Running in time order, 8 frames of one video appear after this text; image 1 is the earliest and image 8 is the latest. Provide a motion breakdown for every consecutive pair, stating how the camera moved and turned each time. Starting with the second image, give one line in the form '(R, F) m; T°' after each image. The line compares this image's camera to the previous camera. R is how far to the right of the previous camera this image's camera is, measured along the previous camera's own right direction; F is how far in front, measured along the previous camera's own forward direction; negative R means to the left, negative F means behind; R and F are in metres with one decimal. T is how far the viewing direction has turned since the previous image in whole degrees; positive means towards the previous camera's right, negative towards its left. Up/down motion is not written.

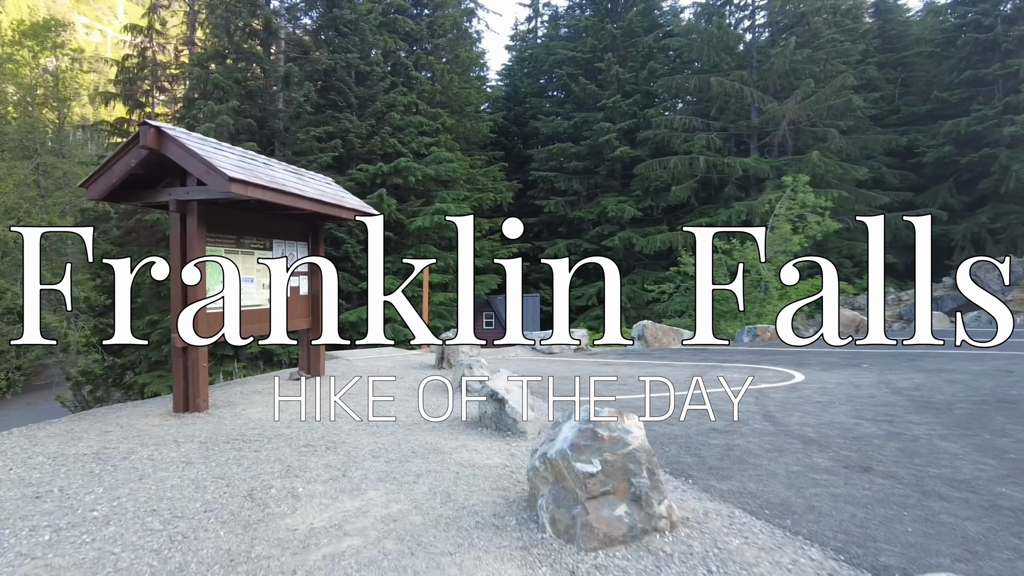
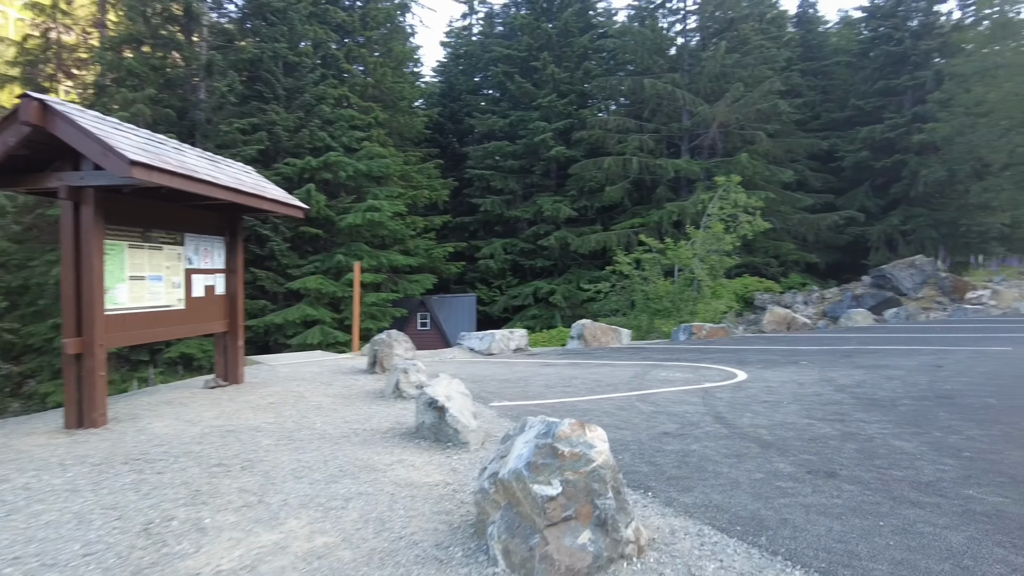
(0.0, +0.5) m; +6°
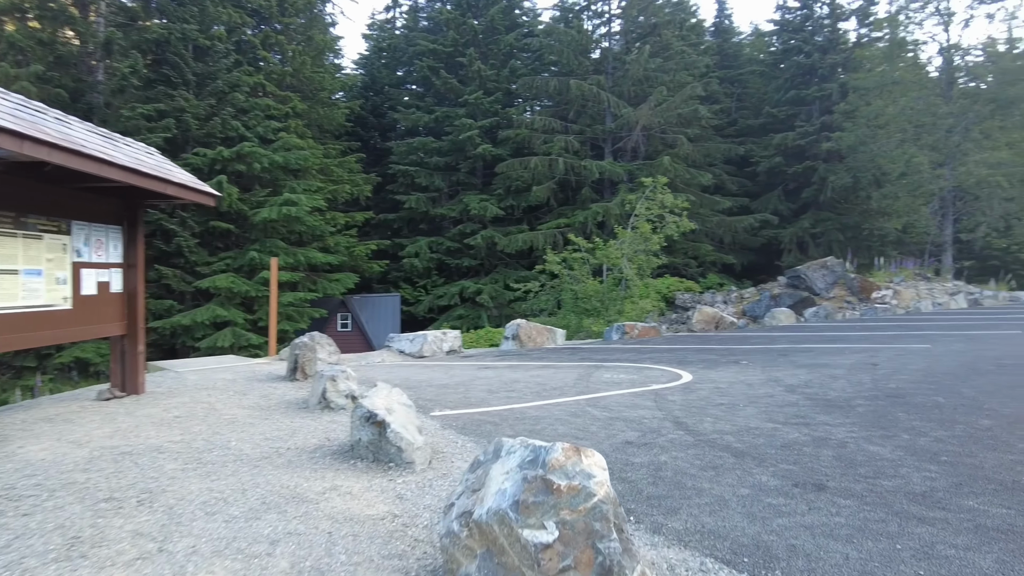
(-0.2, +0.6) m; +7°
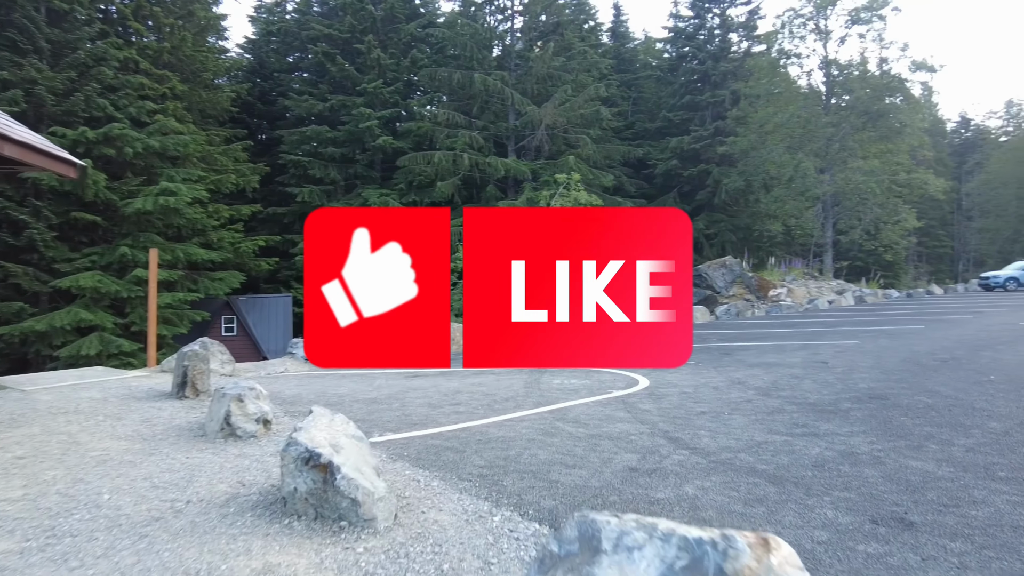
(-0.5, +1.1) m; +9°
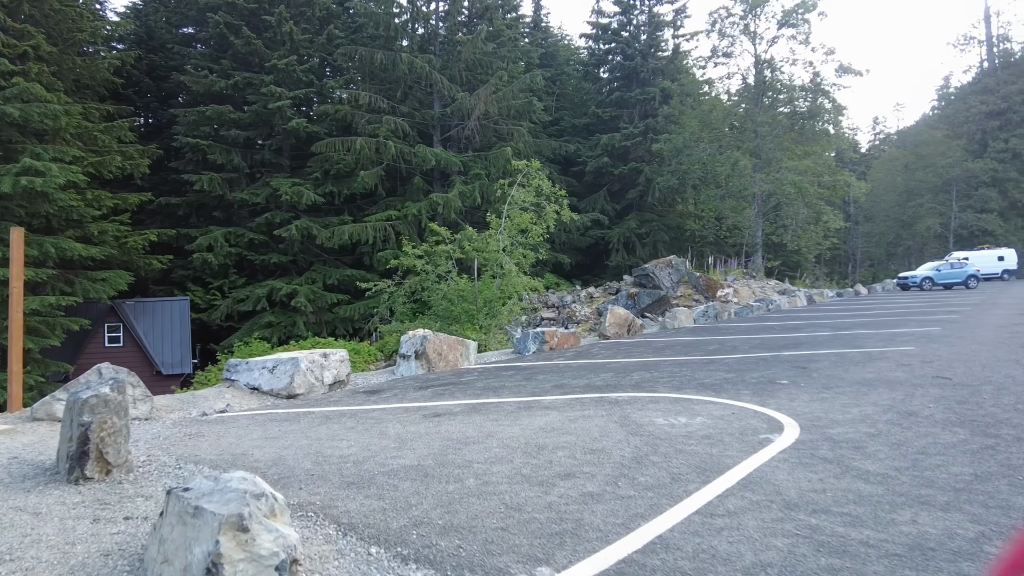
(-1.5, +2.6) m; +9°
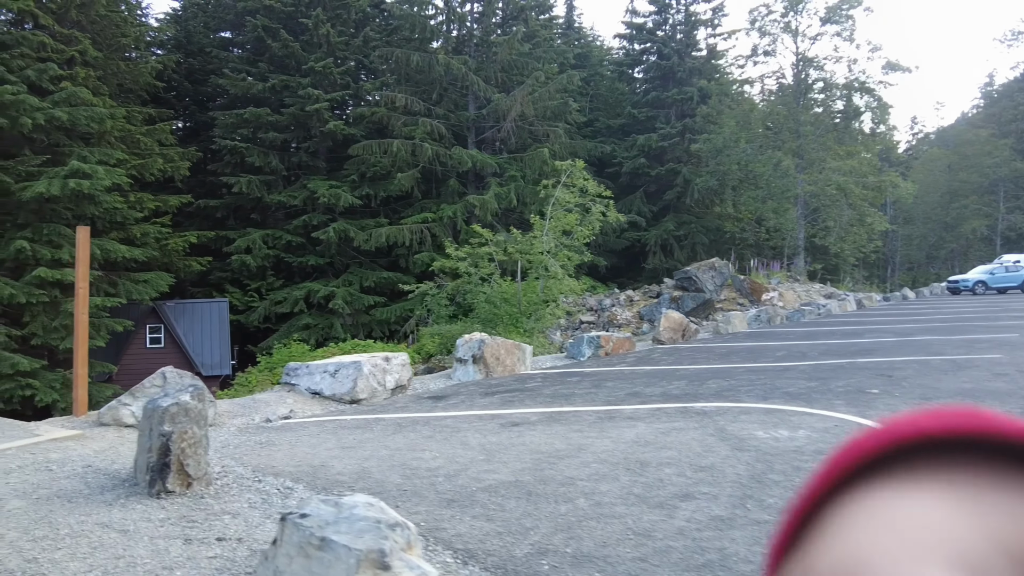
(-0.5, +0.3) m; -2°
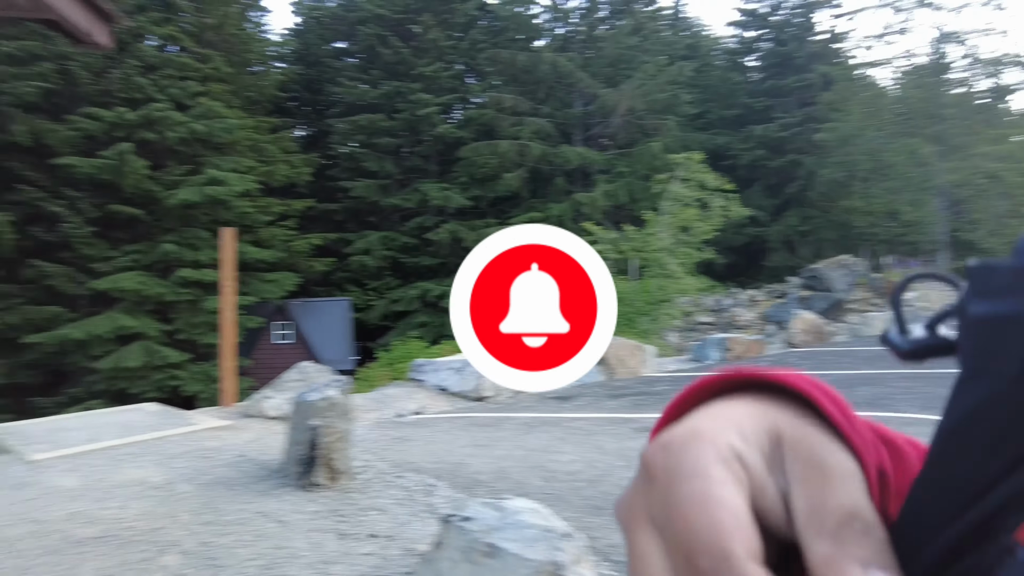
(-0.2, +0.2) m; -9°
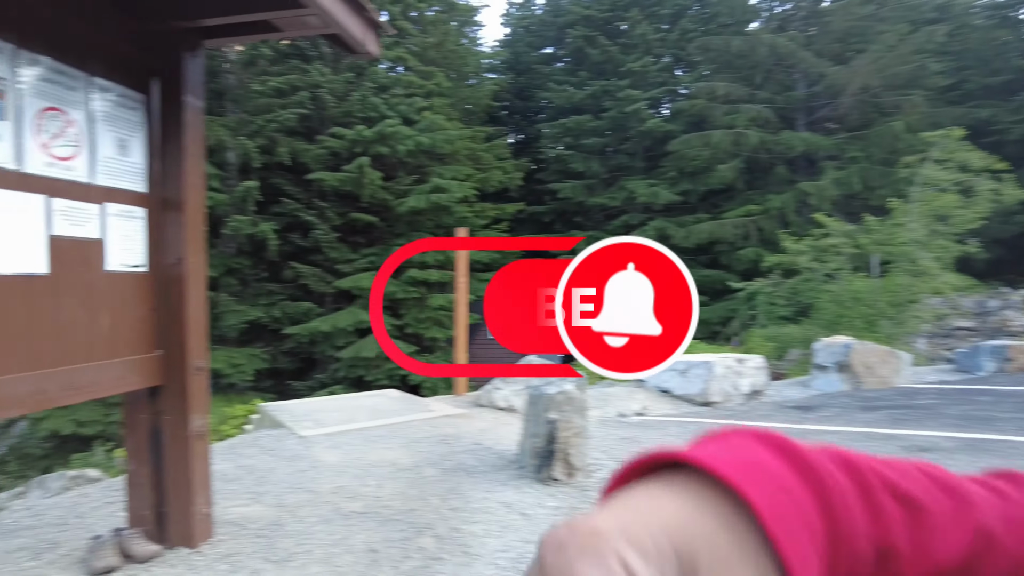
(-0.2, +0.1) m; -18°
